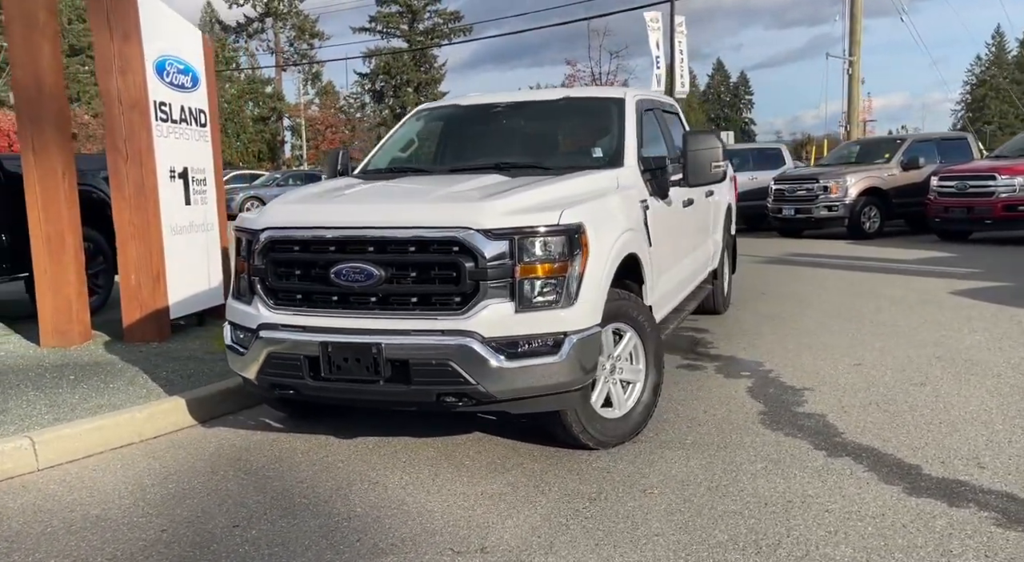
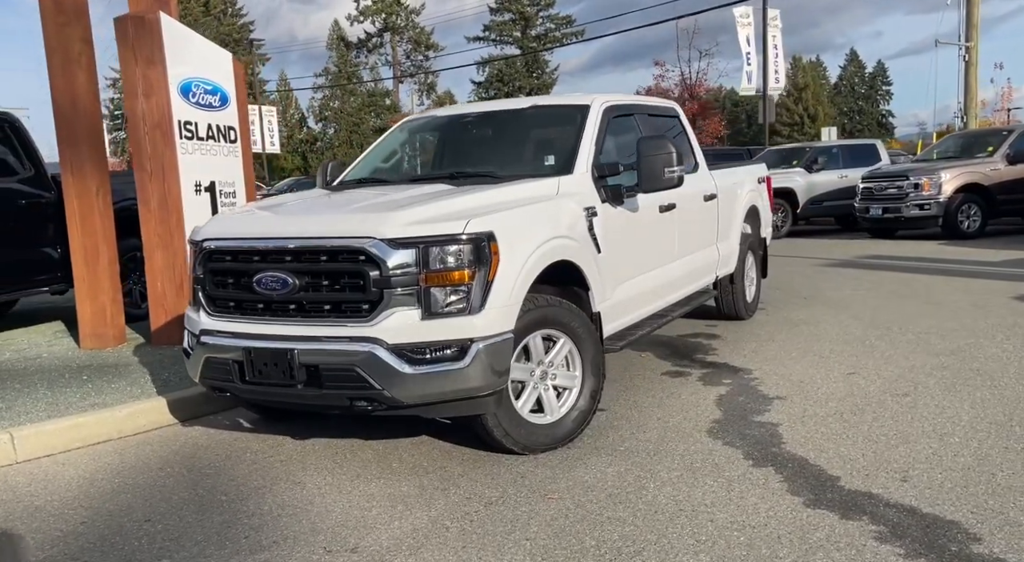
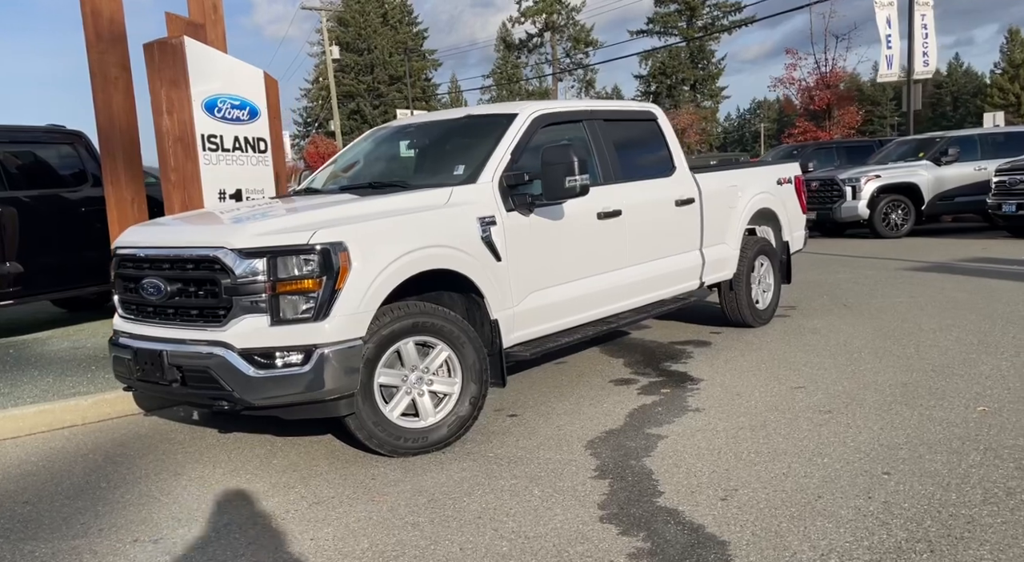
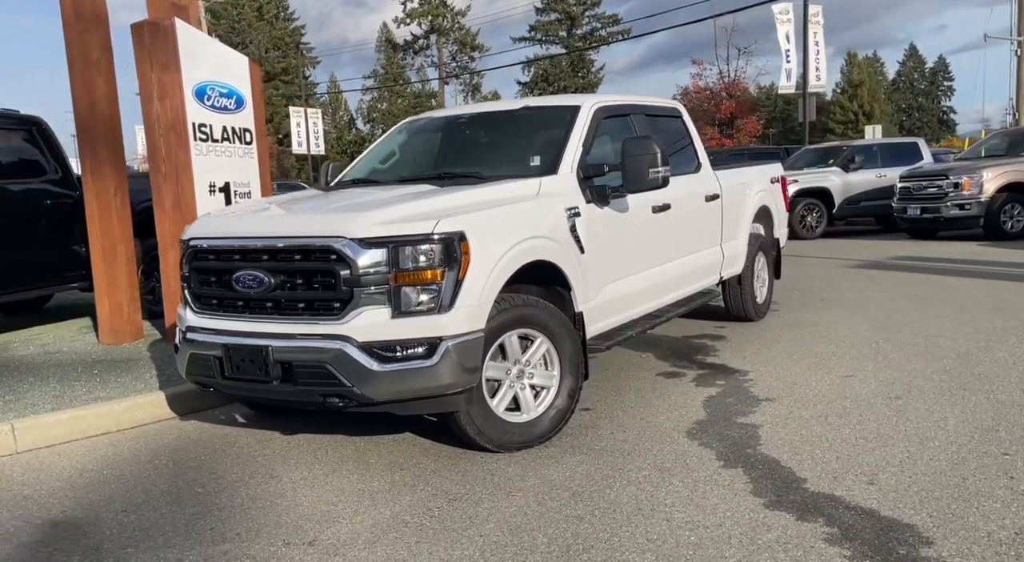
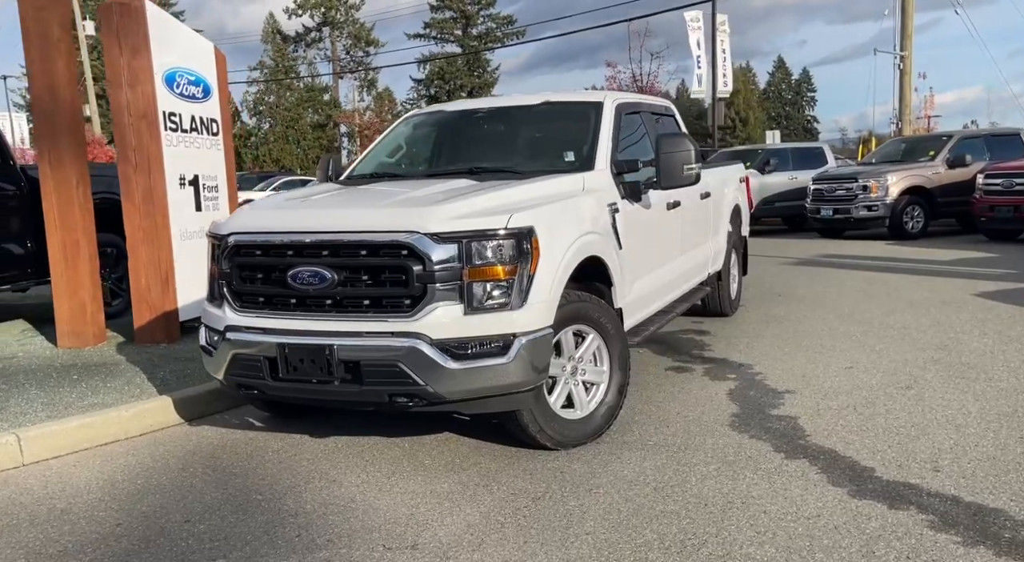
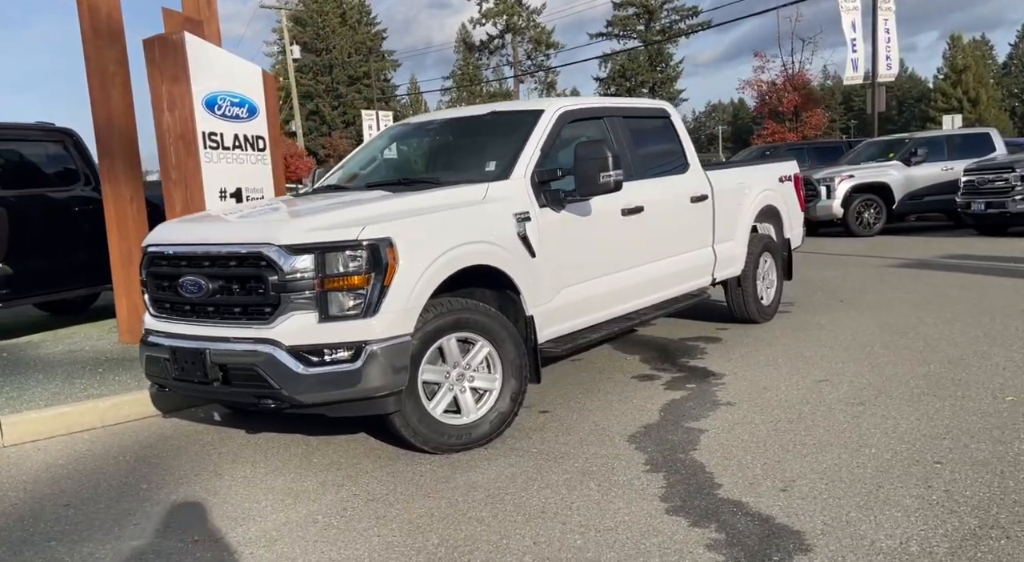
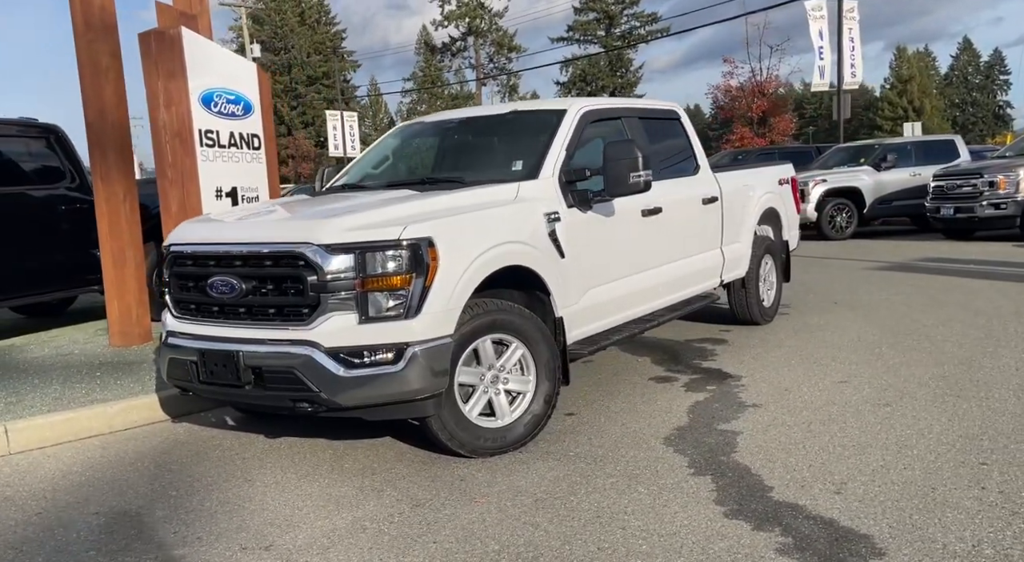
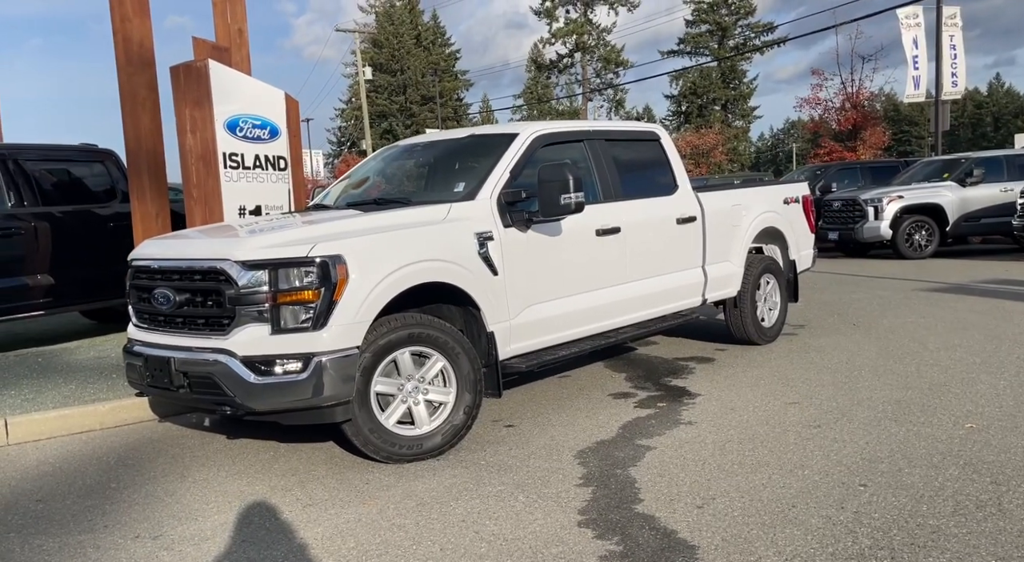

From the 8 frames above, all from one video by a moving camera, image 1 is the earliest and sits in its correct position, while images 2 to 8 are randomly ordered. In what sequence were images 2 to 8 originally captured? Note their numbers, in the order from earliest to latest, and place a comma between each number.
5, 2, 4, 7, 6, 3, 8
